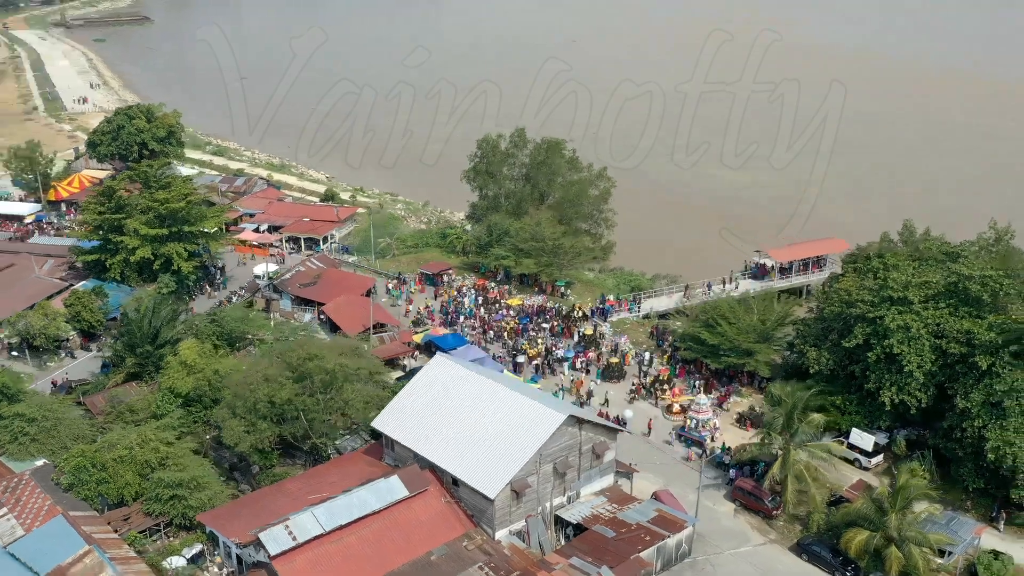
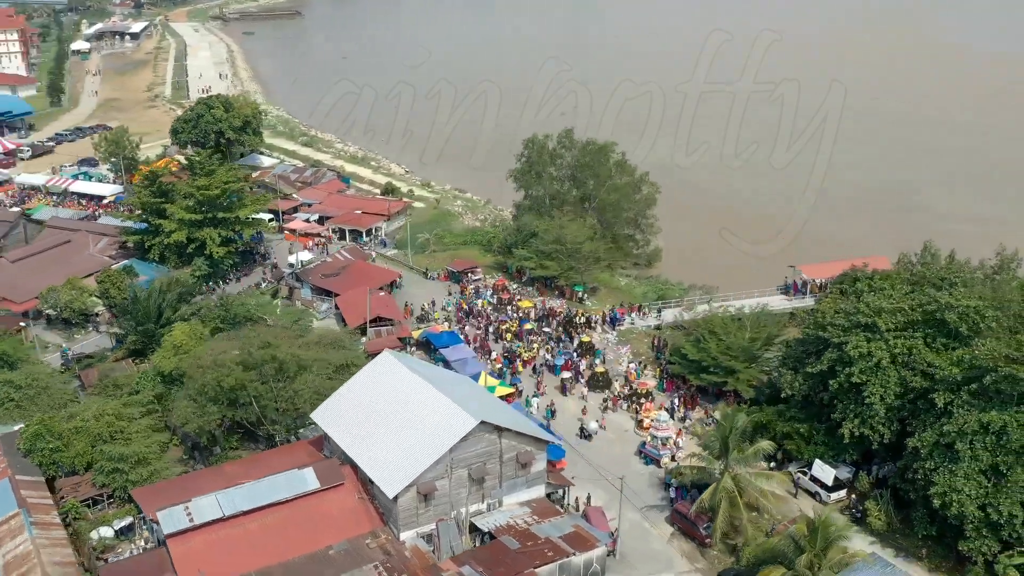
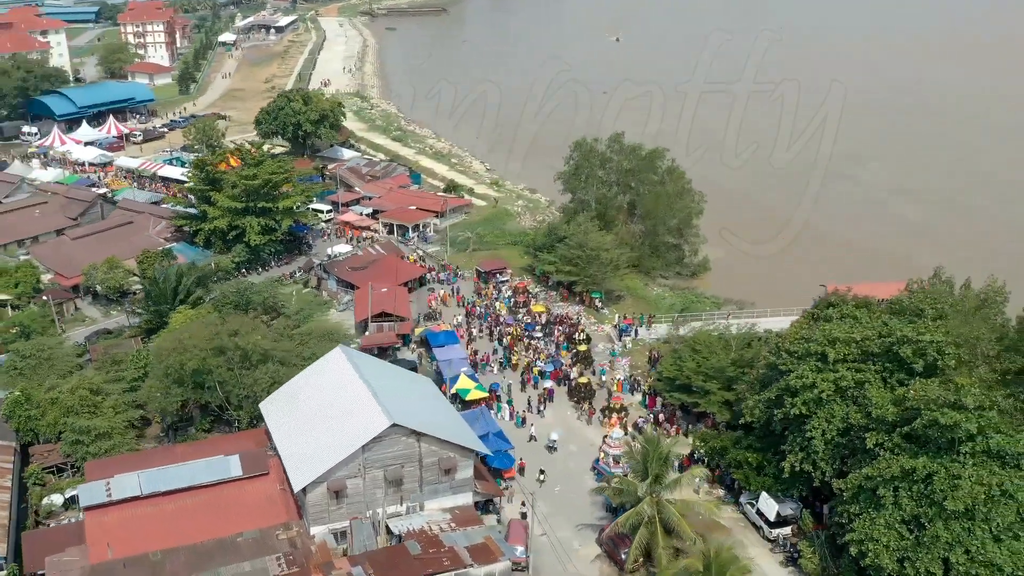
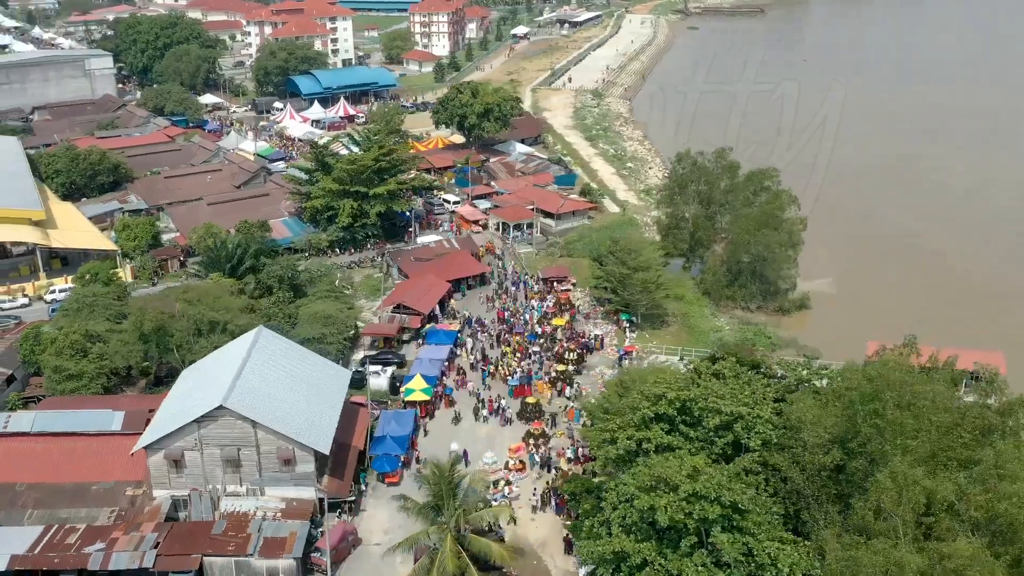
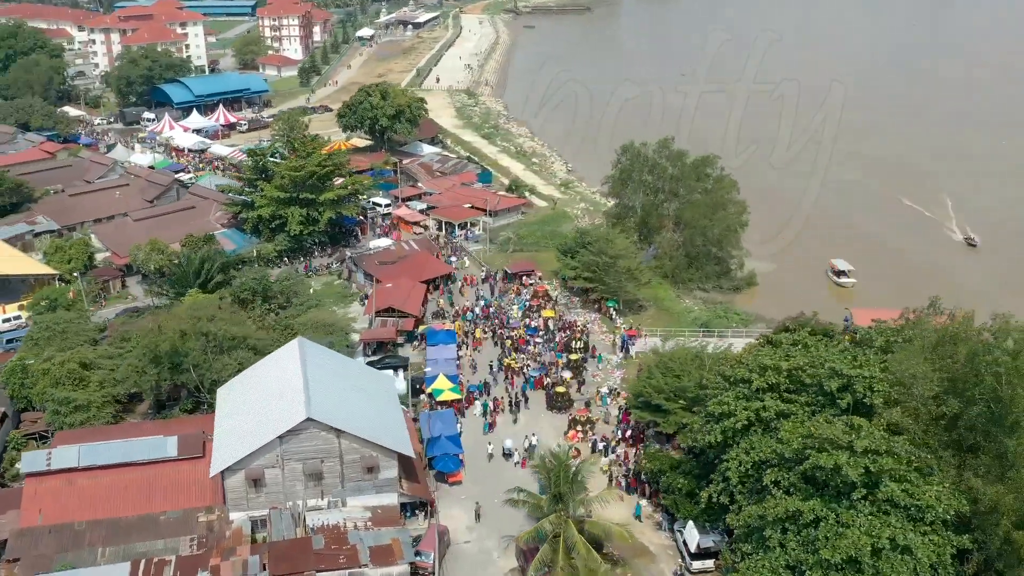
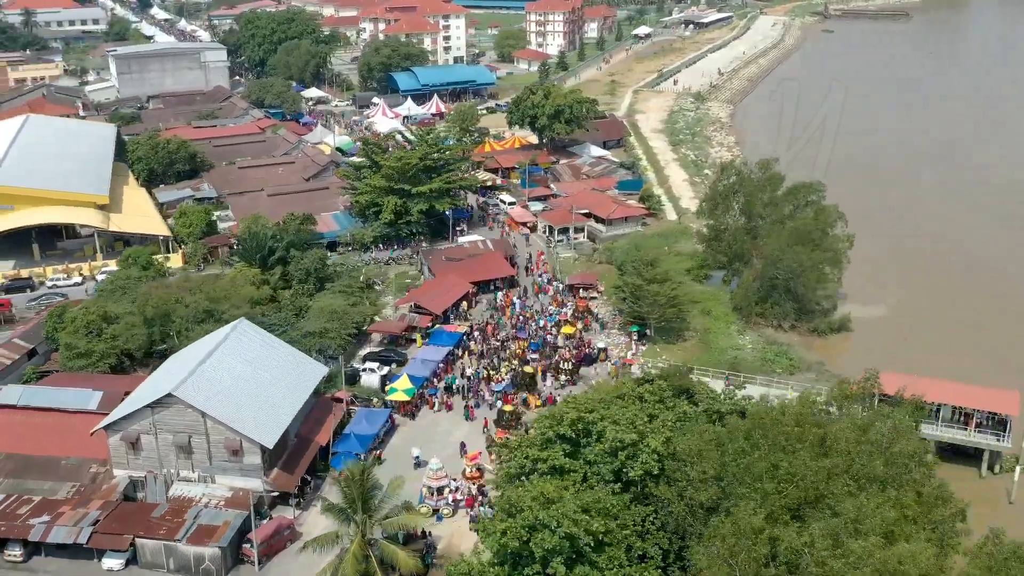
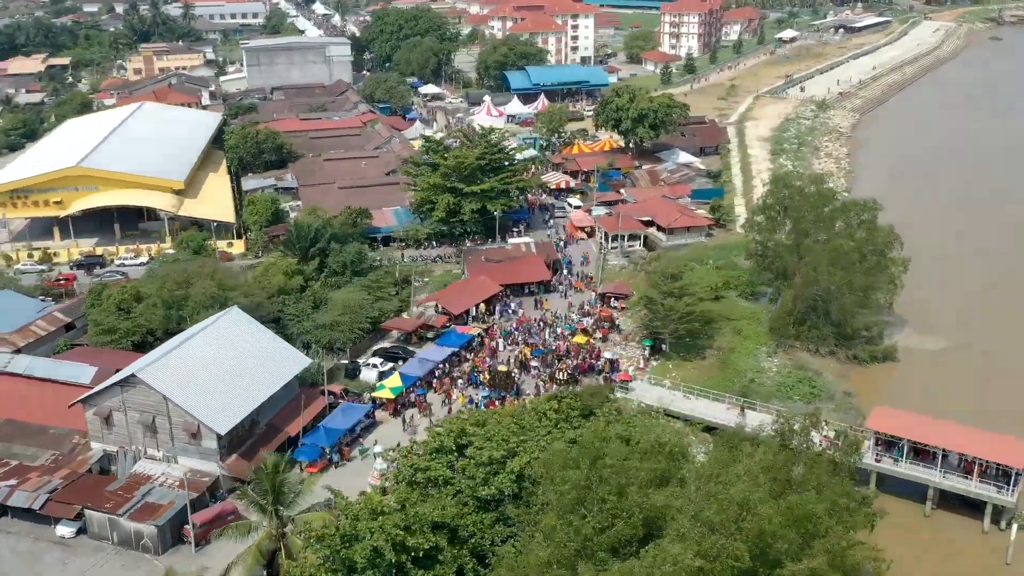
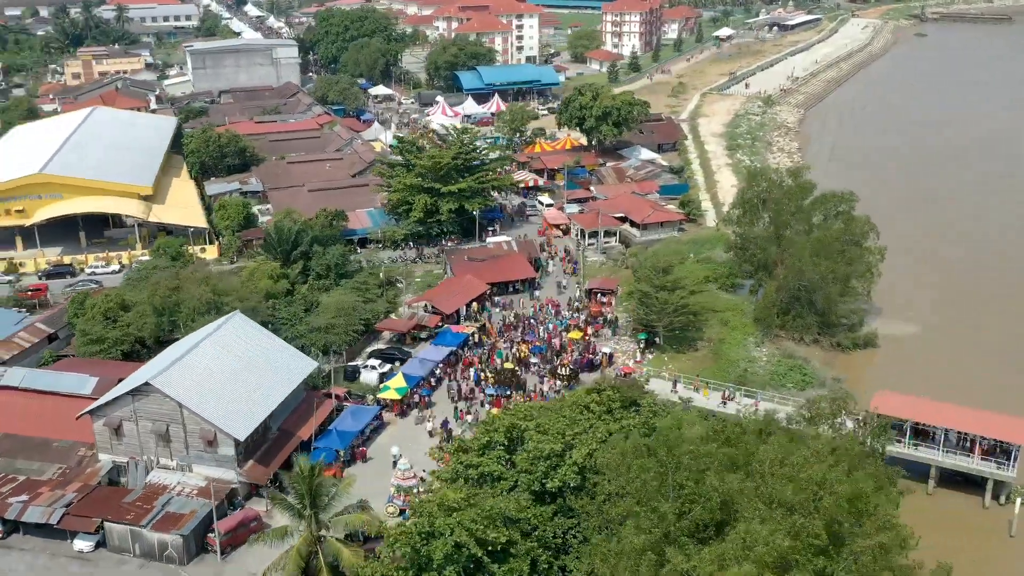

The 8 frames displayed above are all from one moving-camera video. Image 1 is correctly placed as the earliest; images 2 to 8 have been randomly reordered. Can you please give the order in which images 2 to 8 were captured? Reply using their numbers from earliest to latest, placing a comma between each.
2, 3, 5, 4, 6, 8, 7
